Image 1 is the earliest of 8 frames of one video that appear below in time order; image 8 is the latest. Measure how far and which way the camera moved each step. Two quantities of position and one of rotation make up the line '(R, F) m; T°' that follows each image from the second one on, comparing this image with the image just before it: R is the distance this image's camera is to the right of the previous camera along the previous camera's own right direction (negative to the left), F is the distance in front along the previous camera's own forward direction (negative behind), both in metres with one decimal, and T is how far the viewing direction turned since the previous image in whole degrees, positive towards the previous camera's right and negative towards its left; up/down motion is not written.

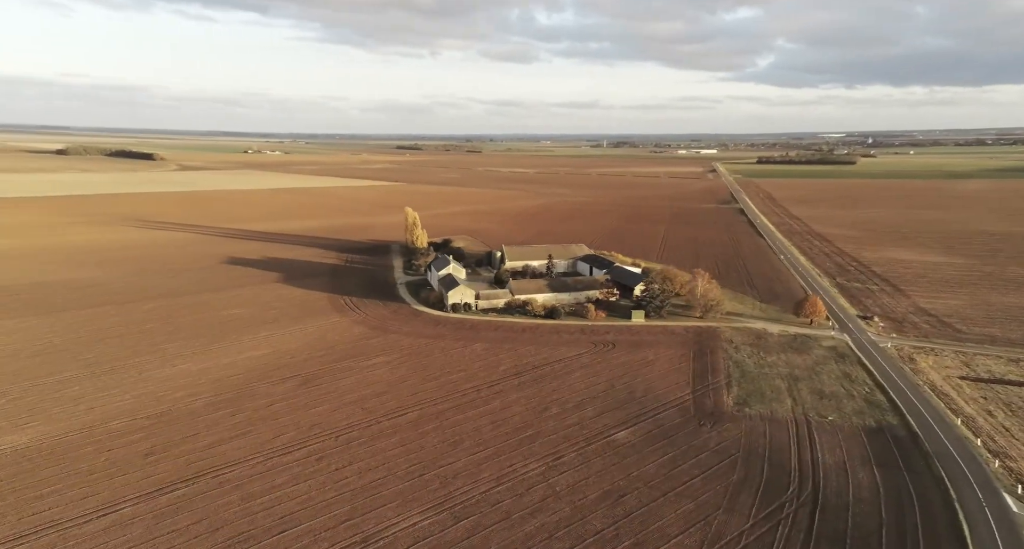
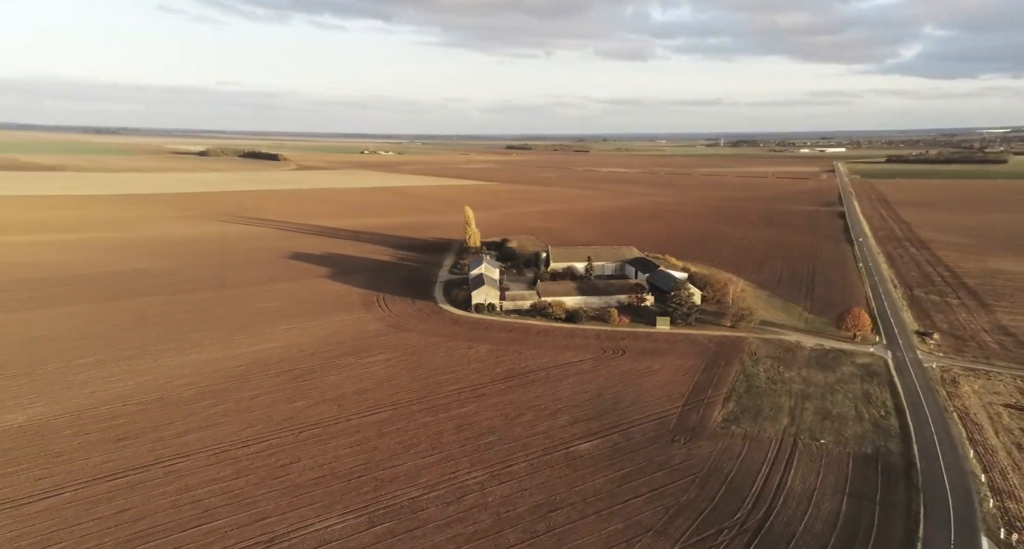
(+4.5, +0.9) m; -8°
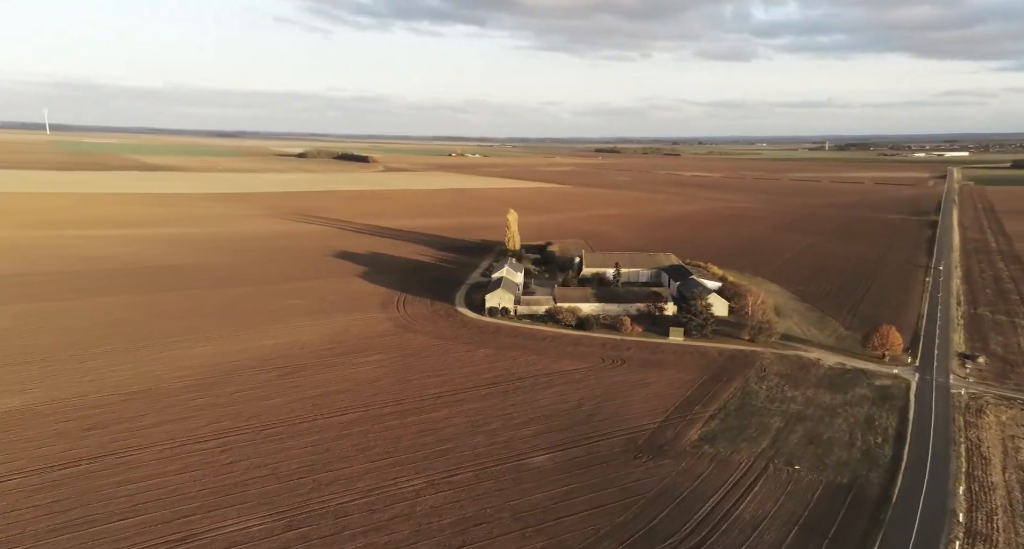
(+3.9, +0.8) m; -7°
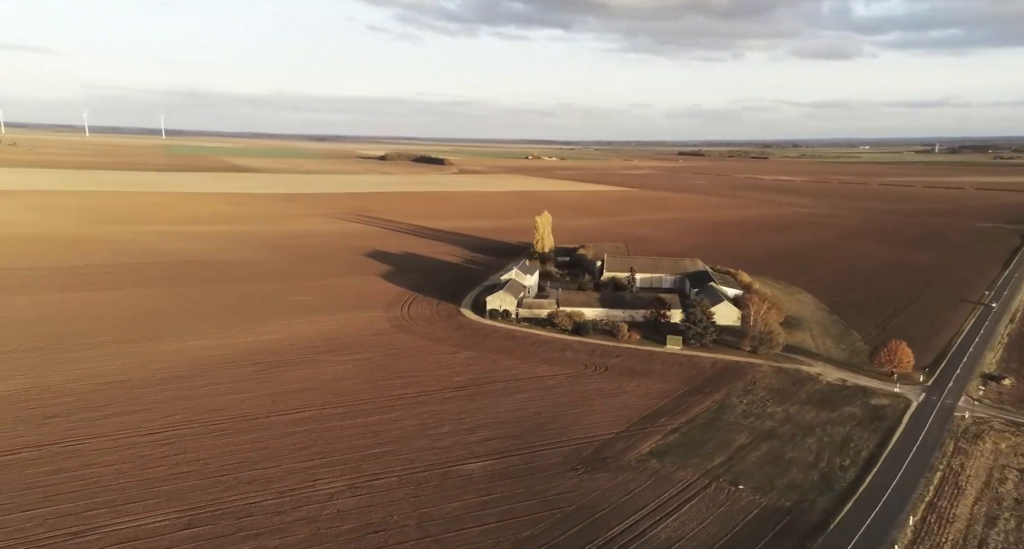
(+4.2, +0.8) m; -6°
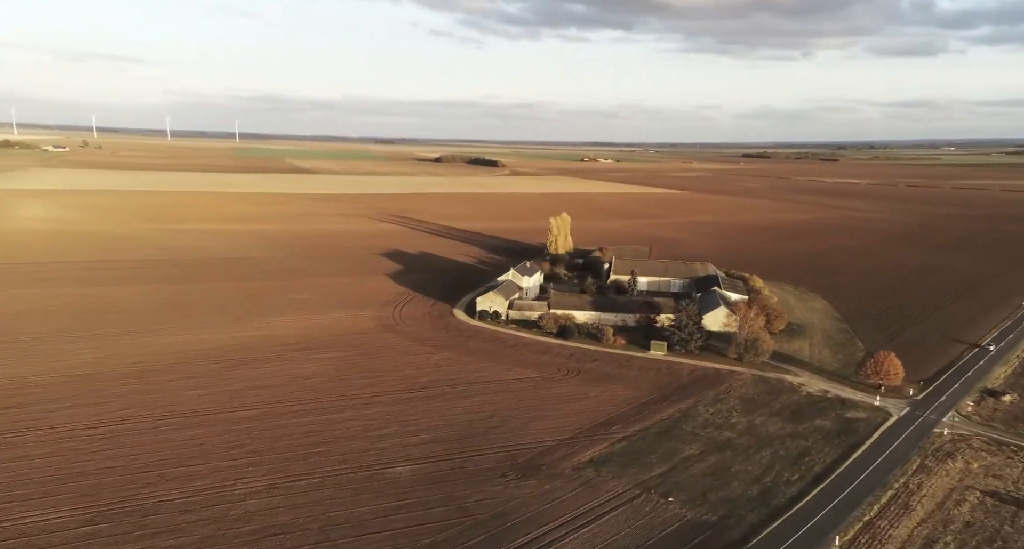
(+3.6, +0.5) m; -4°
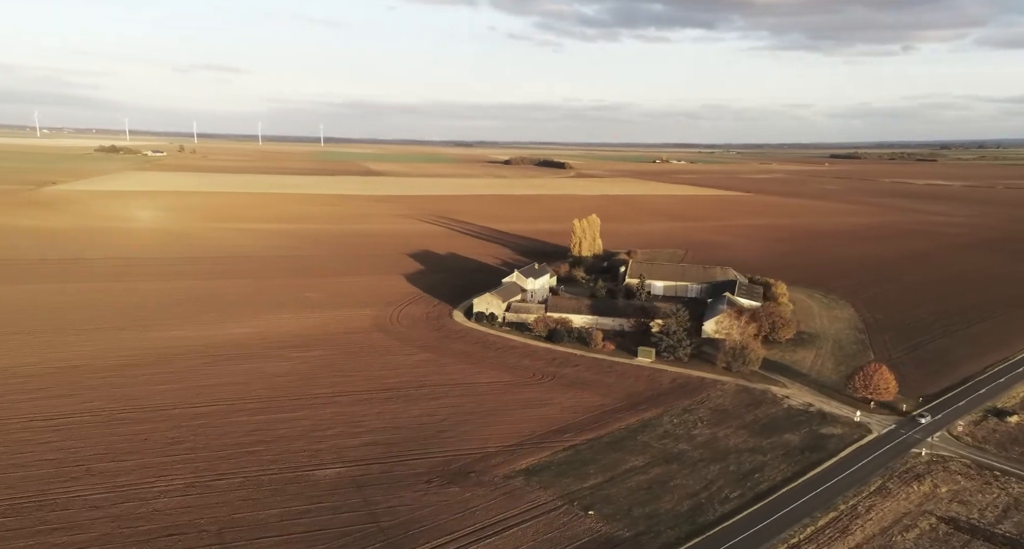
(+4.0, +0.7) m; -6°
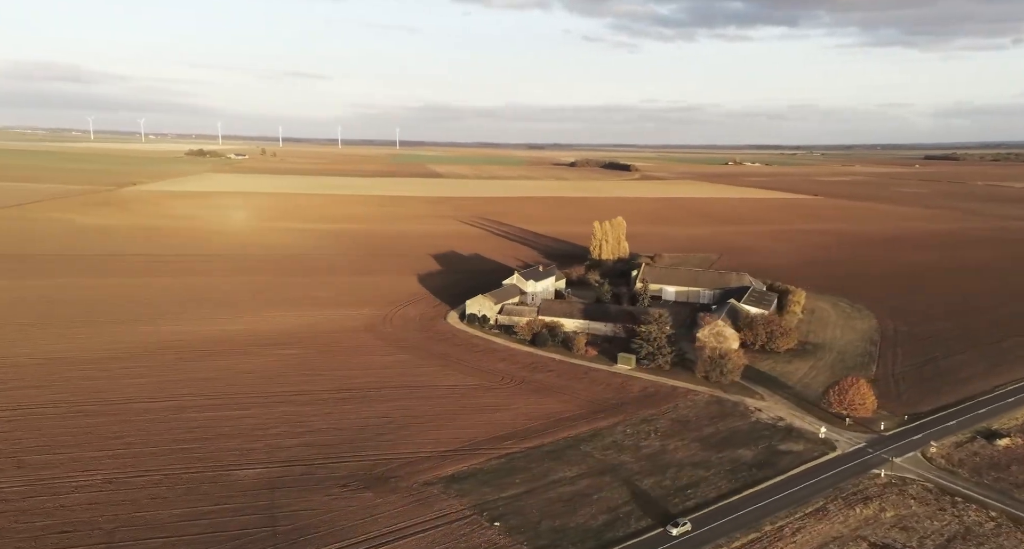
(+4.1, +0.7) m; -6°
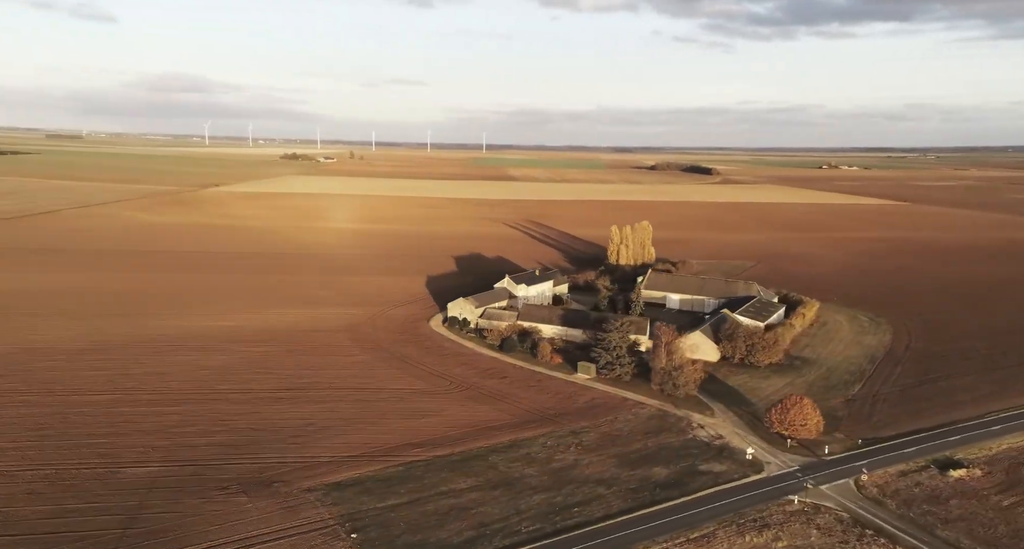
(+5.3, +0.9) m; -7°
